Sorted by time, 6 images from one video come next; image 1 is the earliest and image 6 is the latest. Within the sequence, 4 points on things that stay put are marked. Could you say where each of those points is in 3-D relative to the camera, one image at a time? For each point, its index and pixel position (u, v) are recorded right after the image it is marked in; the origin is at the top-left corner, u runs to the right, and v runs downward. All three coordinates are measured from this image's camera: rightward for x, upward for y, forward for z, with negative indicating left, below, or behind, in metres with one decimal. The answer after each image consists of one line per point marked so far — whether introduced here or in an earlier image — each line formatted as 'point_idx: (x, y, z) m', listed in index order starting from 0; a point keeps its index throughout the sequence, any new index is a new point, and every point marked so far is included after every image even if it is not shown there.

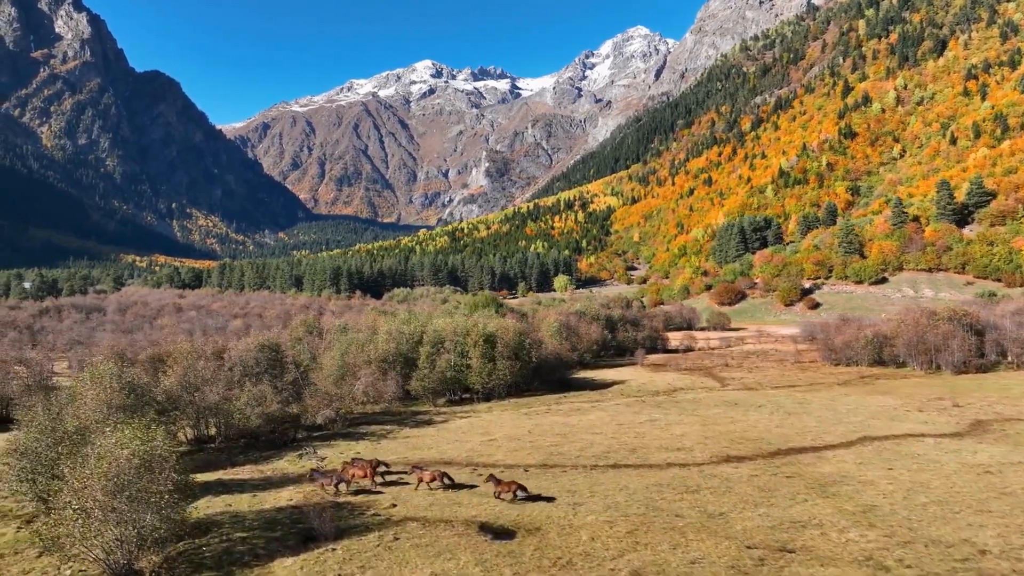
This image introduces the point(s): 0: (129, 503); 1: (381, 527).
0: (-8.2, -4.6, +16.0) m
1: (-3.4, -6.2, +19.6) m
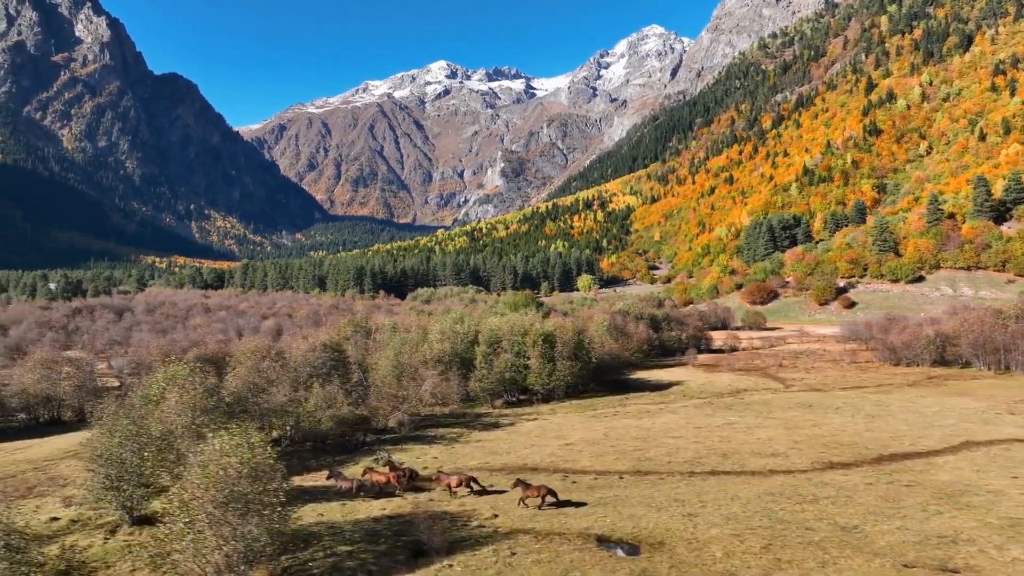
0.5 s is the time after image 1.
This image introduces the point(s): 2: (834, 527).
0: (-5.3, -4.5, +14.7) m
1: (-0.5, -6.1, +18.2) m
2: (+8.1, -6.0, +19.0) m
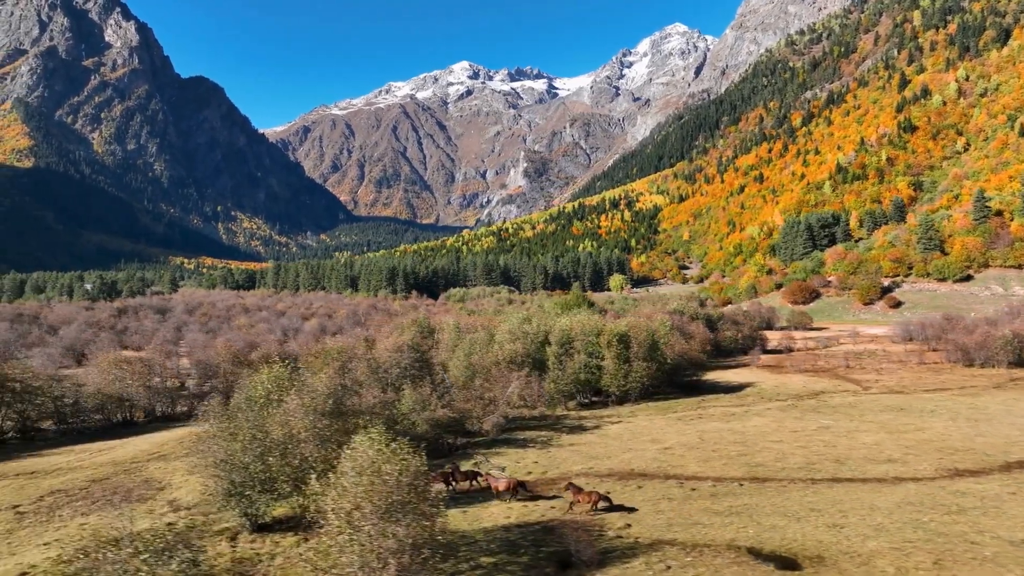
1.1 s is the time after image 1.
0: (-2.0, -4.4, +13.9) m
1: (+2.9, -6.1, +17.3) m
2: (+11.6, -6.0, +17.8) m
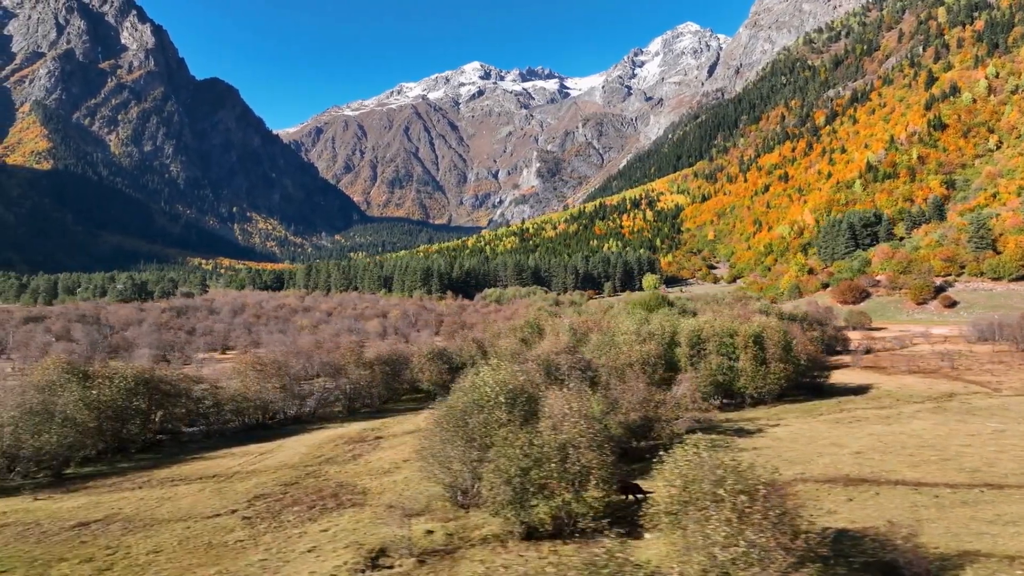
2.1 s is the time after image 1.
0: (+4.8, -4.4, +13.3) m
1: (+9.8, -6.1, +16.6) m
2: (+18.5, -6.0, +17.0) m
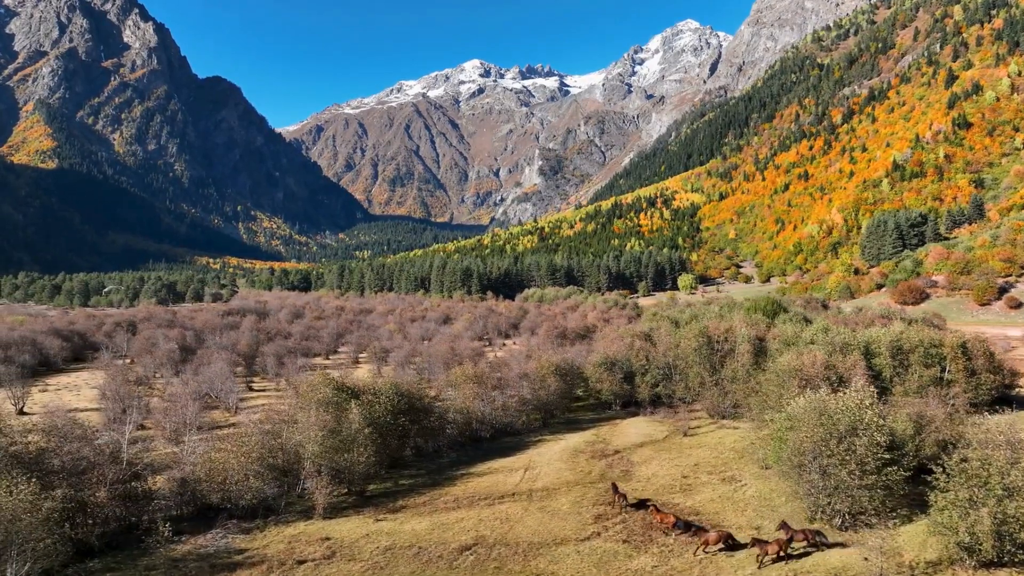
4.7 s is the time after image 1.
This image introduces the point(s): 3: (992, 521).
0: (+16.1, -5.1, +13.3) m
1: (+21.0, -6.7, +16.6) m
2: (+29.7, -6.6, +16.9) m
3: (+11.2, -5.6, +18.1) m
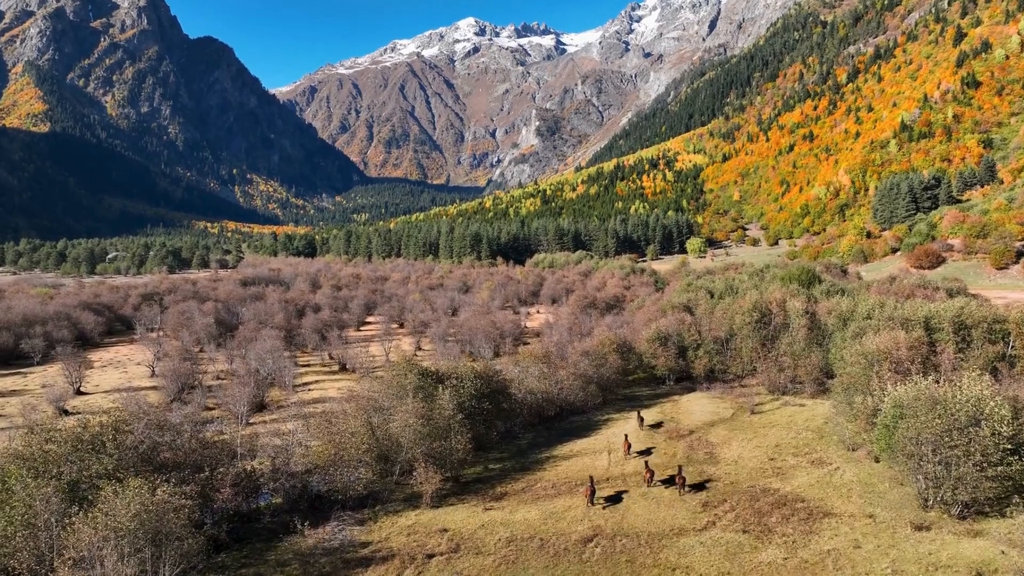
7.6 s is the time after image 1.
0: (+19.7, -5.2, +13.4) m
1: (+24.6, -6.6, +16.7) m
2: (+33.3, -6.4, +17.1) m
3: (+14.8, -5.5, +18.2) m
